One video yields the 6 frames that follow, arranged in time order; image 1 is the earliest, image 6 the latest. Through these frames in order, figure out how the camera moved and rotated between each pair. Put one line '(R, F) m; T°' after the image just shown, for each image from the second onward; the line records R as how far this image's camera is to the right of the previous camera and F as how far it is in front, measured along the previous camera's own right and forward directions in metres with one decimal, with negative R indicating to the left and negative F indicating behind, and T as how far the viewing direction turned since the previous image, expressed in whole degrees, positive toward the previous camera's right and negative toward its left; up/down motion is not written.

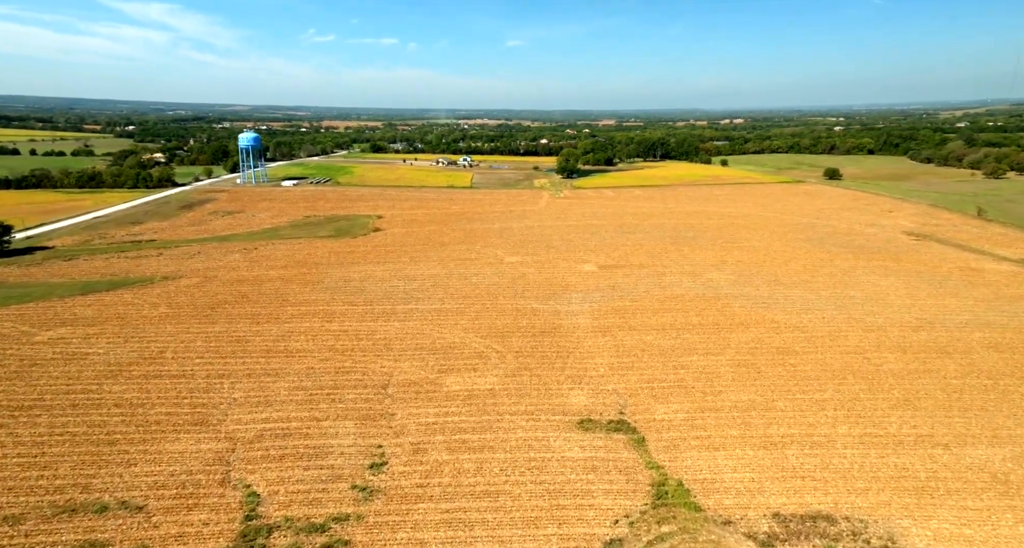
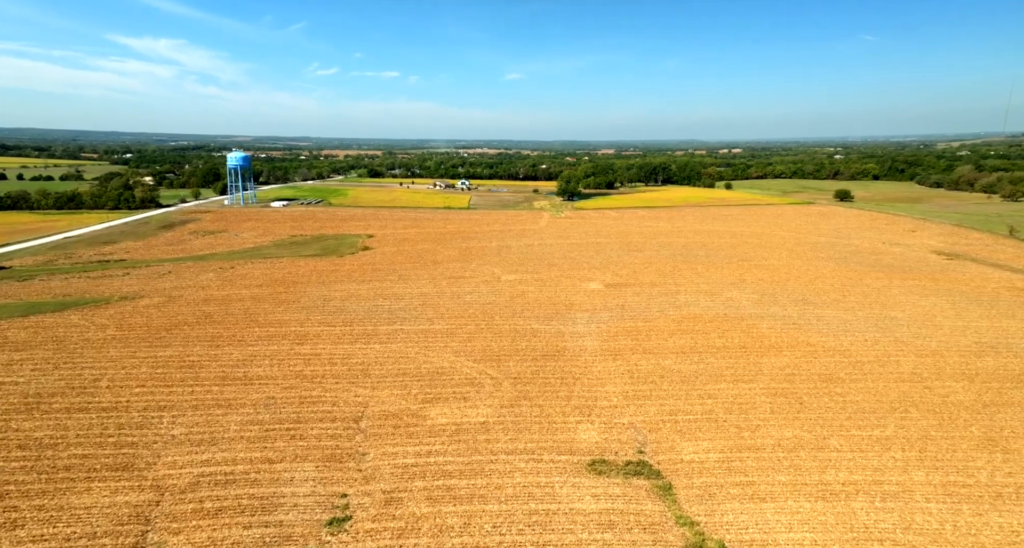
(+0.1, +2.8) m; 0°
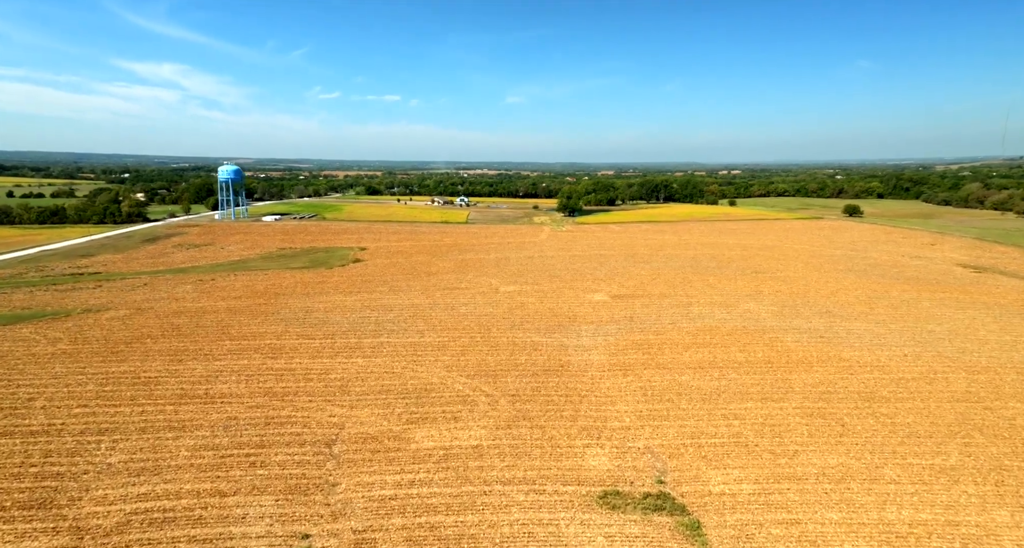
(+0.1, +2.0) m; 0°
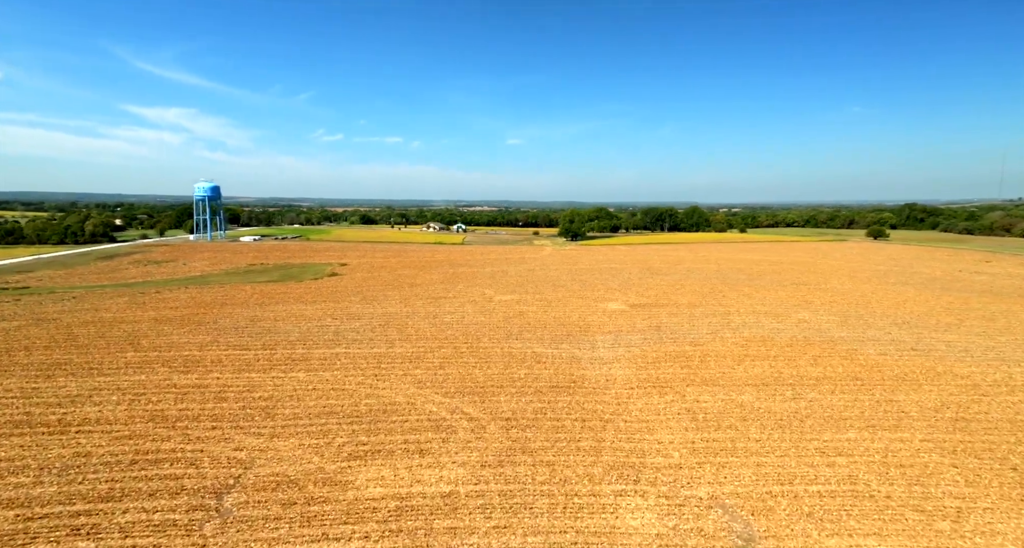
(+0.1, +4.7) m; 0°
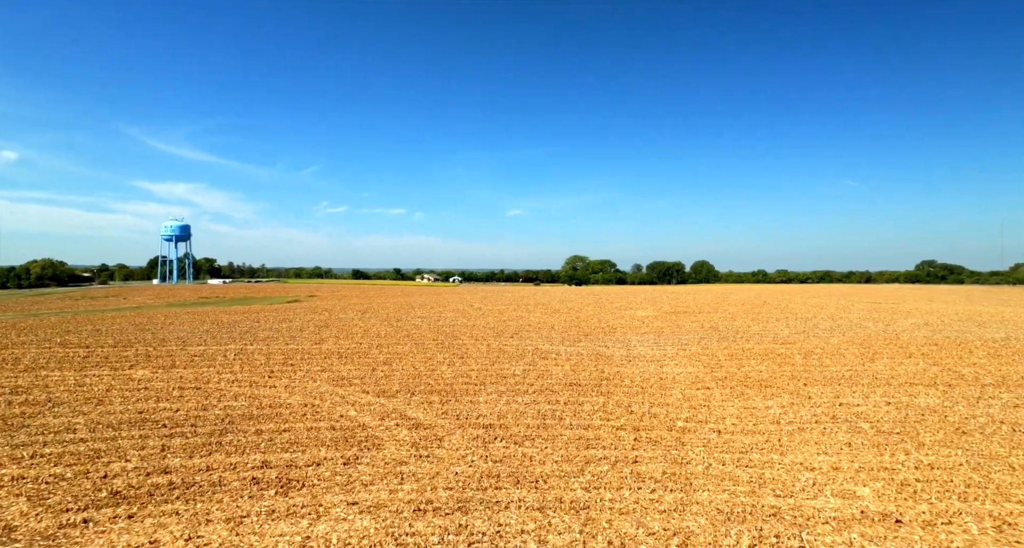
(+0.2, +5.5) m; 0°
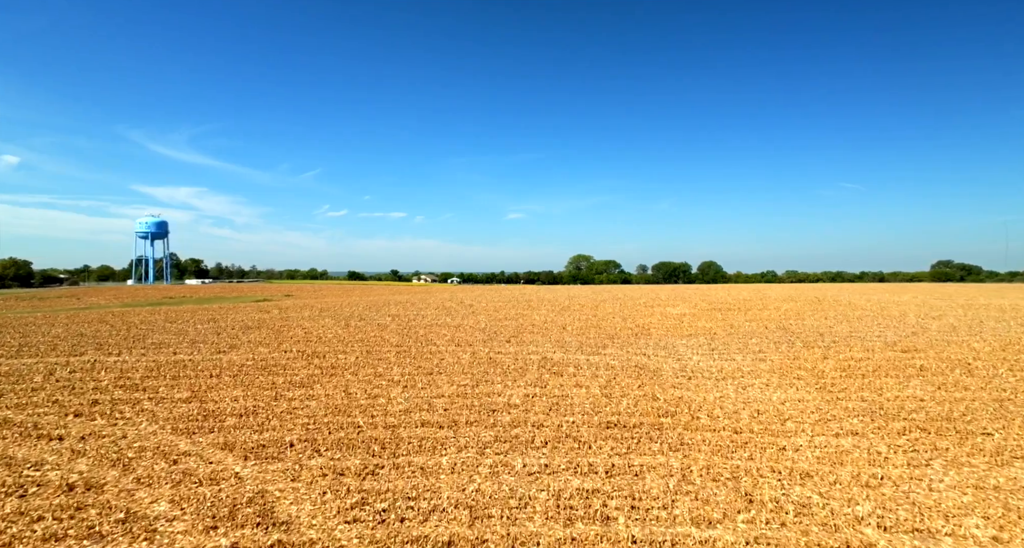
(+0.1, +3.4) m; 0°
